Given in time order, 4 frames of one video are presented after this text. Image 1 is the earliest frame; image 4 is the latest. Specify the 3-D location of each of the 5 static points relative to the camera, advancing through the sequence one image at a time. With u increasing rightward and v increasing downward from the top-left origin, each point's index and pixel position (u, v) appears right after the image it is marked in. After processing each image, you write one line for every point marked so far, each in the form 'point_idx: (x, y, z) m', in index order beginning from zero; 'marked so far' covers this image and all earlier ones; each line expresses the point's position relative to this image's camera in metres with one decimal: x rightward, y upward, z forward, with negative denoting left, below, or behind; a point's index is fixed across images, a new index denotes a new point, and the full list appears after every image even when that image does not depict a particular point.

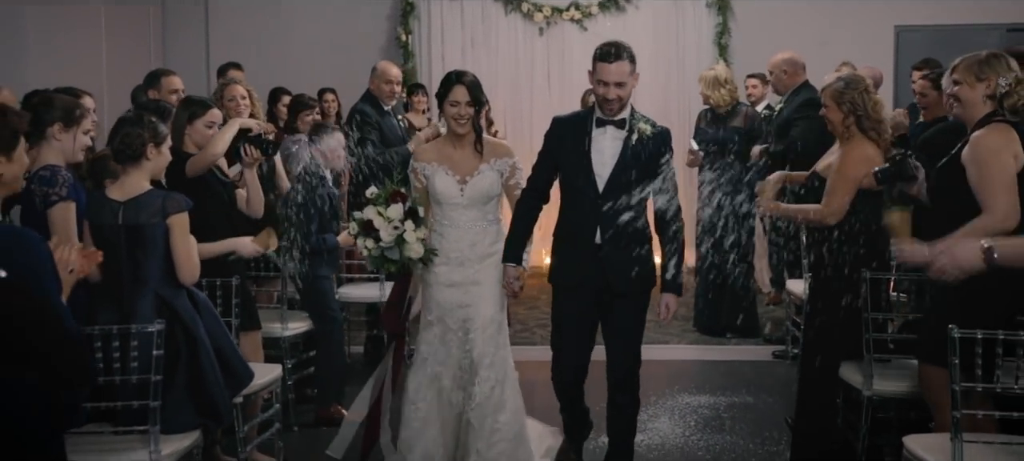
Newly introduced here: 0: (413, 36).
0: (-1.0, +1.9, +10.5) m
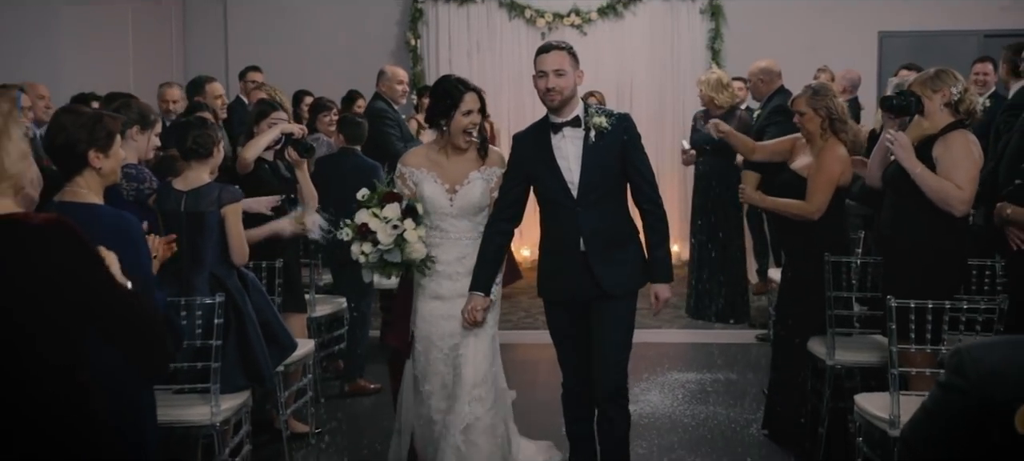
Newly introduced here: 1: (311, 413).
0: (-0.9, +2.0, +11.1) m
1: (-0.9, -0.8, +5.0) m
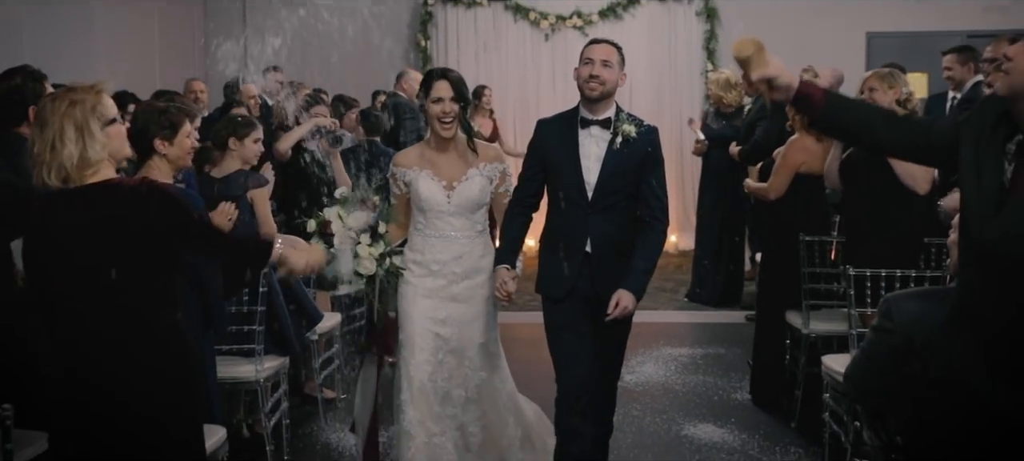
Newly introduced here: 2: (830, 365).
0: (-0.9, +2.0, +11.6) m
1: (-0.9, -0.8, +5.5) m
2: (+1.3, -0.5, +4.3) m
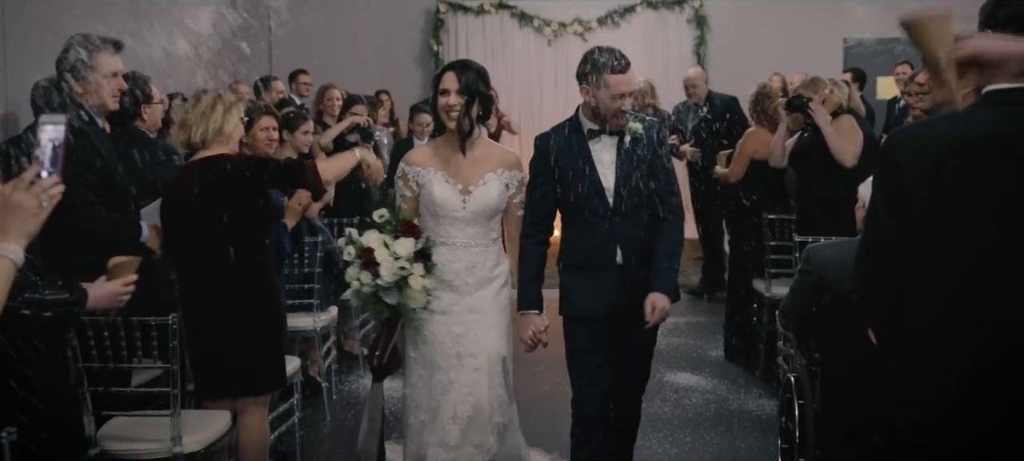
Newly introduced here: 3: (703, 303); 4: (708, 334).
0: (-0.8, +2.2, +12.6) m
1: (-0.8, -0.7, +6.5) m
2: (+1.3, -0.4, +5.2) m
3: (+1.4, -0.6, +8.2) m
4: (+1.3, -0.7, +7.0) m
